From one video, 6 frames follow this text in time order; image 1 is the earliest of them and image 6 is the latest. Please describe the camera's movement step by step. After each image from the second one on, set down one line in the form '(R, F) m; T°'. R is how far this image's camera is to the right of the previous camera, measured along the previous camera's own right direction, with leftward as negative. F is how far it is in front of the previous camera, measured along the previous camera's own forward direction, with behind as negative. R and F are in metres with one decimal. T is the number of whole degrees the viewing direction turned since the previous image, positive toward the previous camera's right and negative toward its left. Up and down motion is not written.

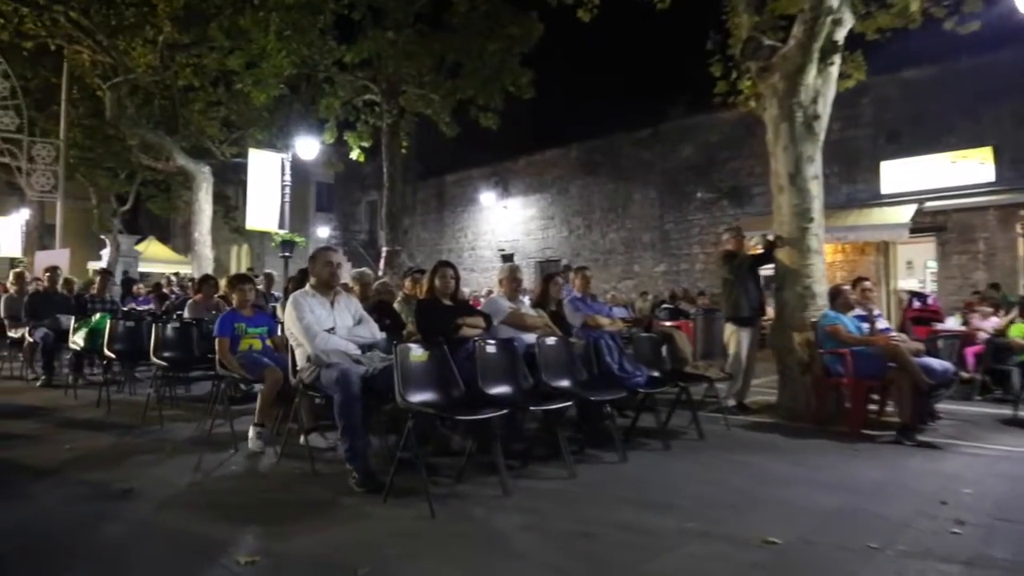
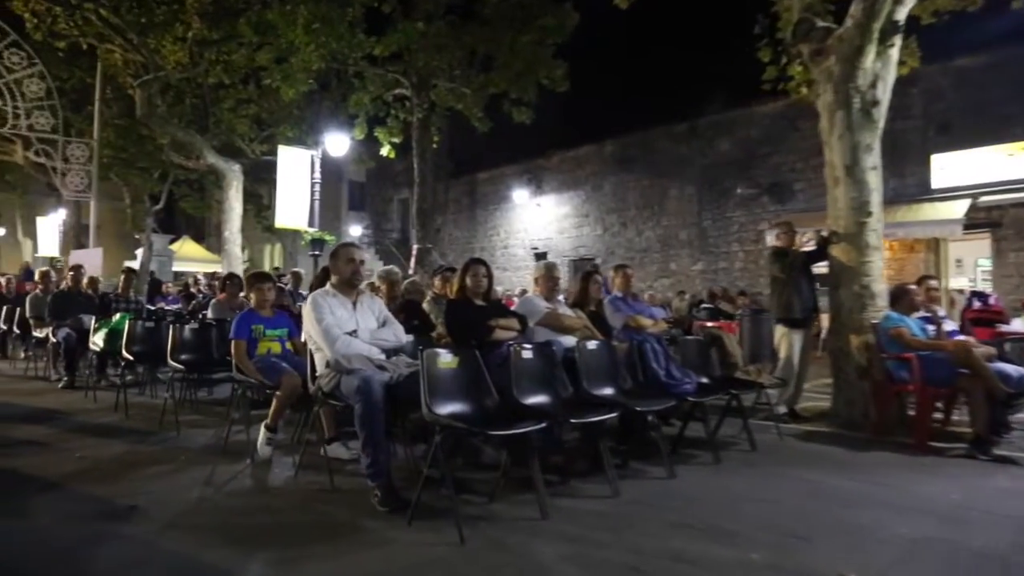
(0.0, +0.5) m; -2°
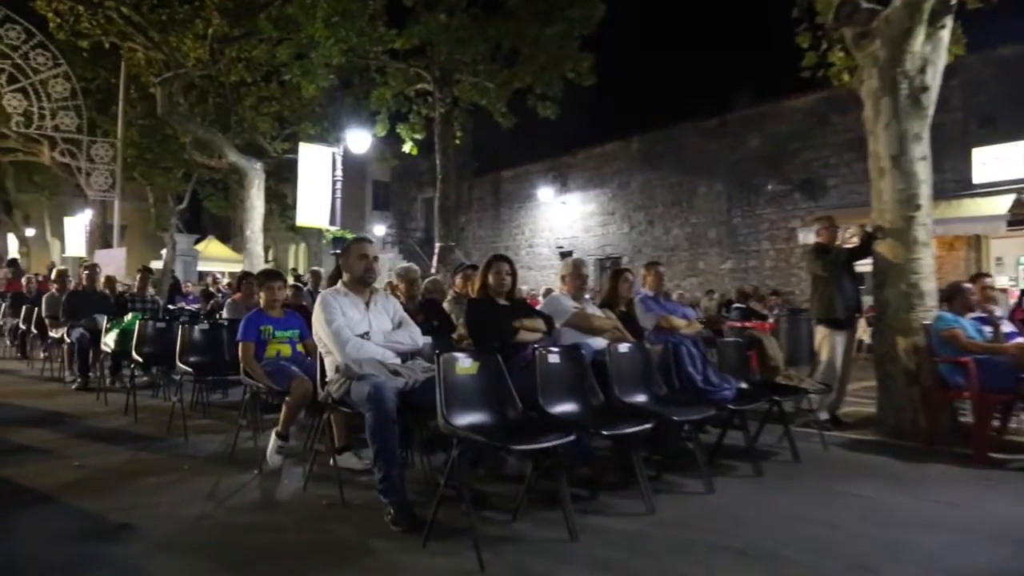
(0.0, +0.4) m; -2°
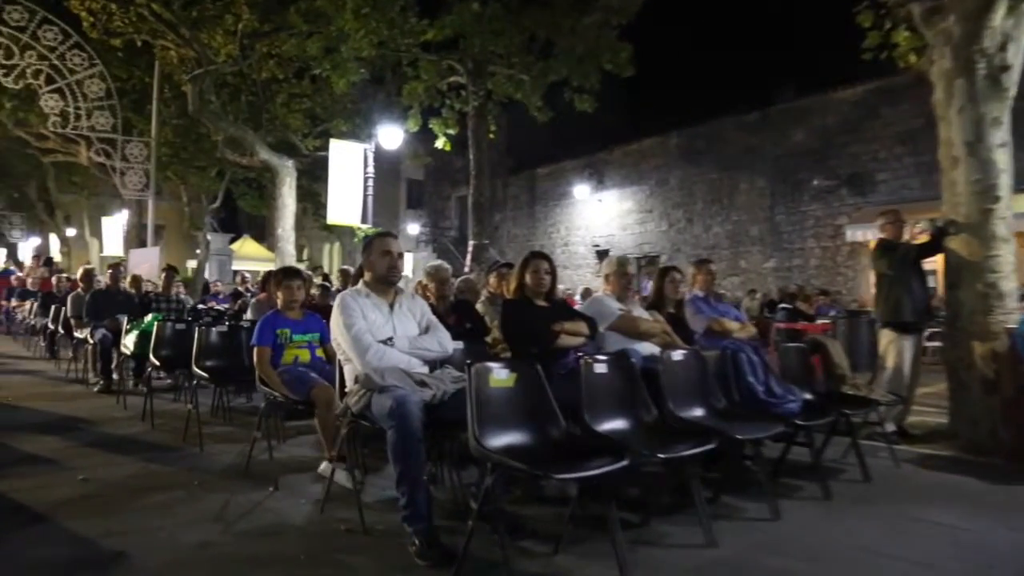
(0.0, +0.5) m; -2°
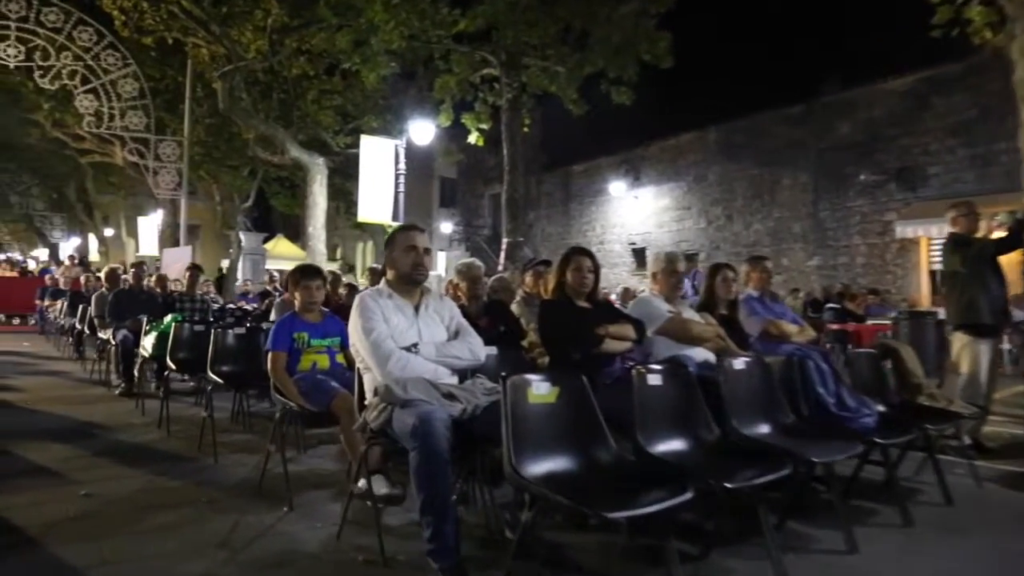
(0.0, +0.5) m; -2°
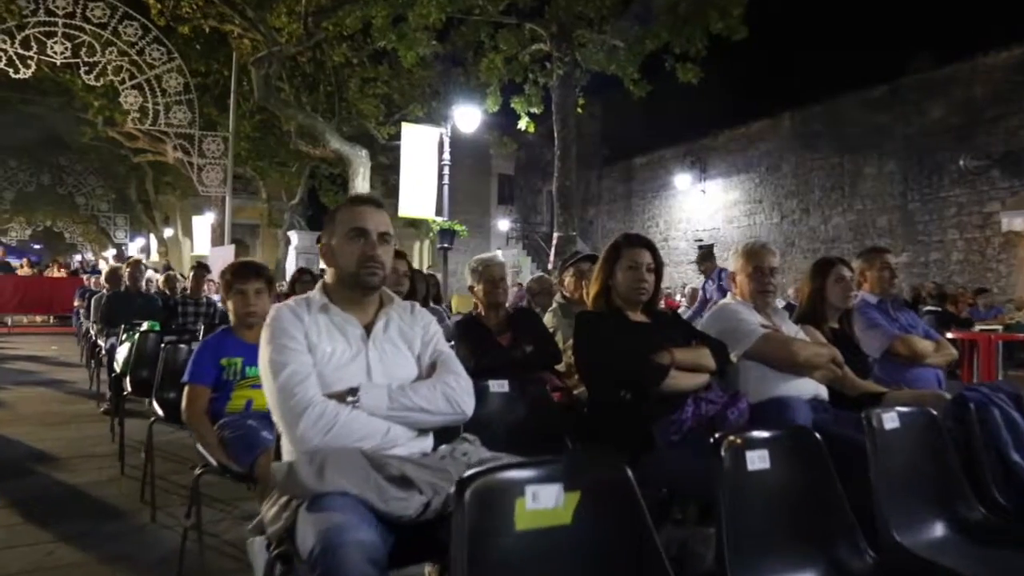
(+0.2, +1.4) m; -4°
